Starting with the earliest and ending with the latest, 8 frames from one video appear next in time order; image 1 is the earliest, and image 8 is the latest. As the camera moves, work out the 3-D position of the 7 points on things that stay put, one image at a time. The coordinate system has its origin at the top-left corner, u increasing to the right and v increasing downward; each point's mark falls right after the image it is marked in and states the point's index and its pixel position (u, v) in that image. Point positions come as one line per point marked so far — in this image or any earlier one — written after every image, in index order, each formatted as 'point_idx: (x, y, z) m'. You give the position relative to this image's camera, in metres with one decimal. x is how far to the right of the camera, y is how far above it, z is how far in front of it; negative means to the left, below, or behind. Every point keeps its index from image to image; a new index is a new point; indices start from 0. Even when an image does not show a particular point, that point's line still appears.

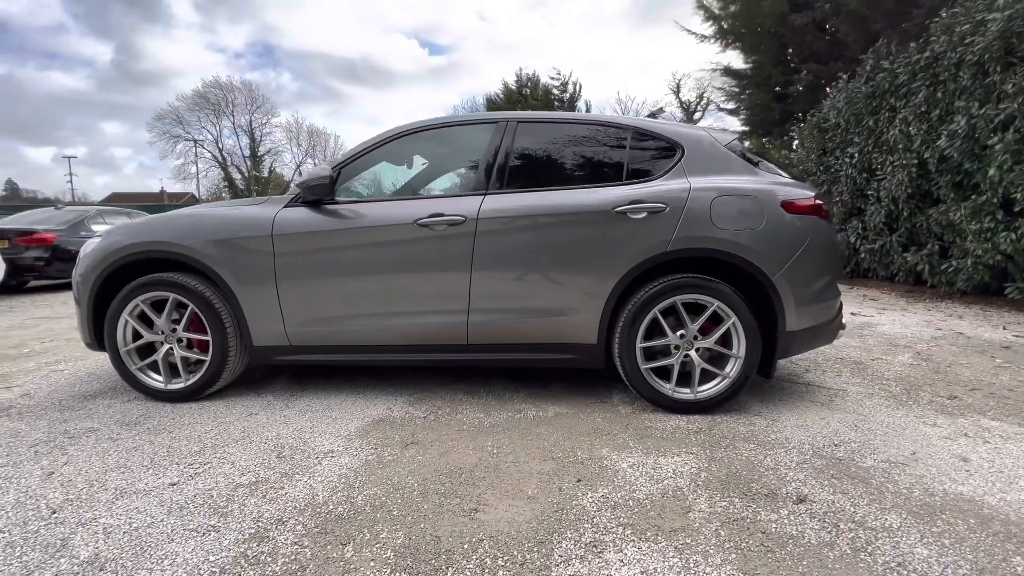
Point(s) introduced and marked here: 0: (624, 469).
0: (+0.6, -0.9, +2.3) m
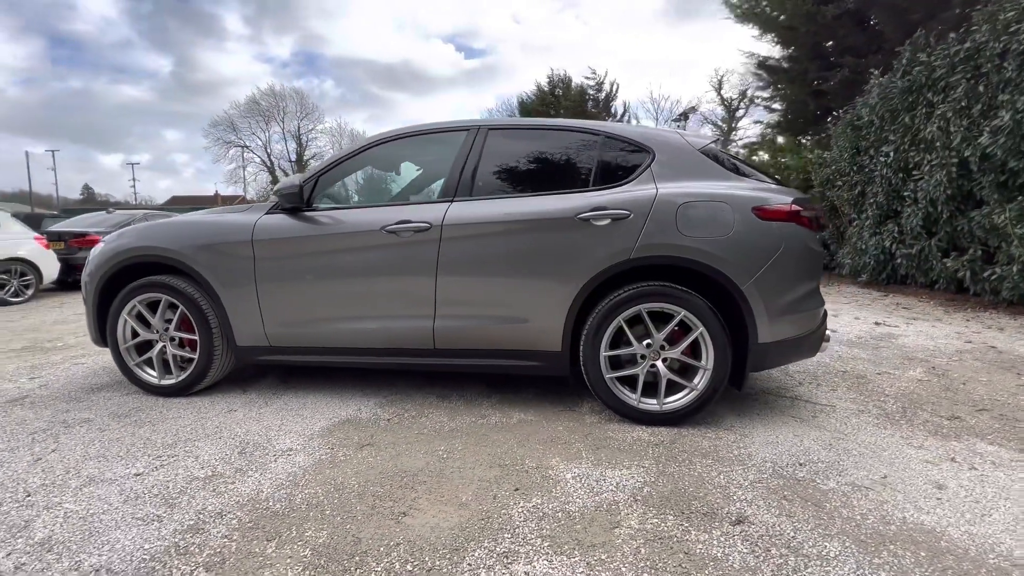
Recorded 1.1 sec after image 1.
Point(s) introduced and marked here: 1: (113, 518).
0: (+0.3, -1.0, +2.3) m
1: (-1.8, -1.0, +2.0) m
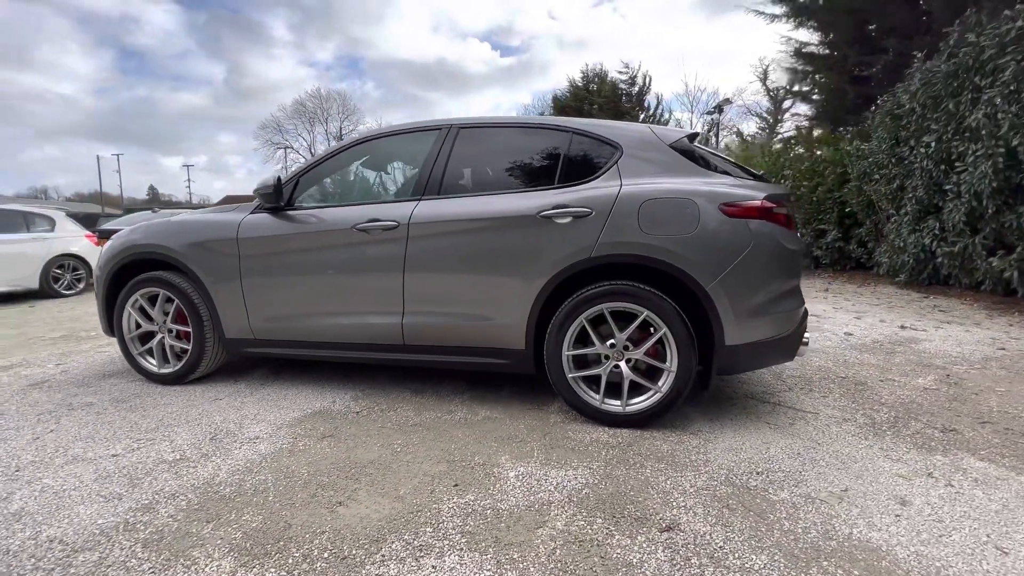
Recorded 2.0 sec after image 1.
0: (0.0, -1.0, +2.3) m
1: (-2.1, -1.0, +2.2) m
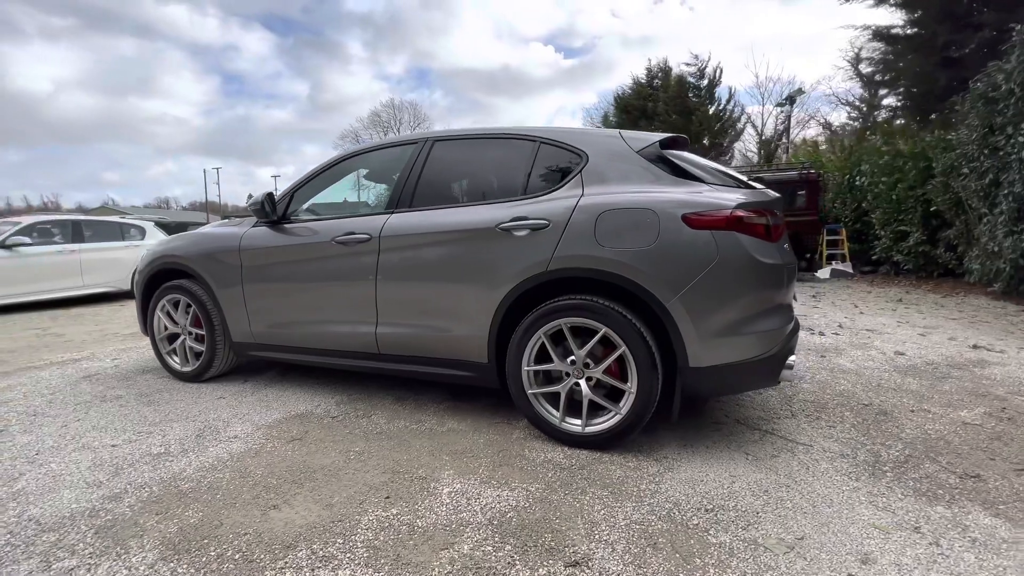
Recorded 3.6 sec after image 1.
0: (-0.4, -1.1, +2.3) m
1: (-2.5, -1.1, +2.5) m
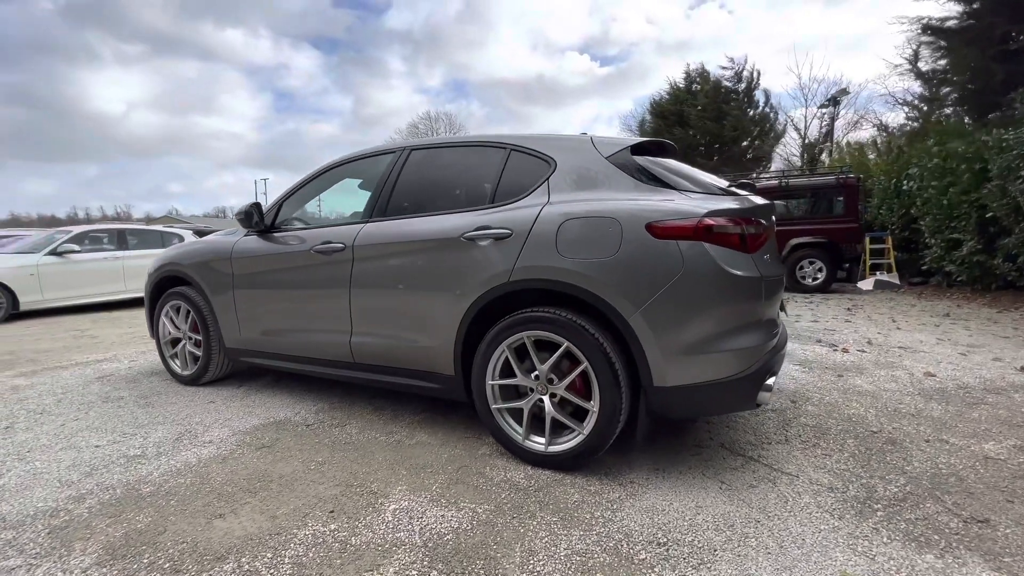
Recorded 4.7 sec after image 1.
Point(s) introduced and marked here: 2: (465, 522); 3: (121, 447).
0: (-0.6, -1.1, +2.2) m
1: (-2.7, -1.1, +2.6) m
2: (-0.2, -1.1, +2.1) m
3: (-2.6, -1.0, +2.9) m
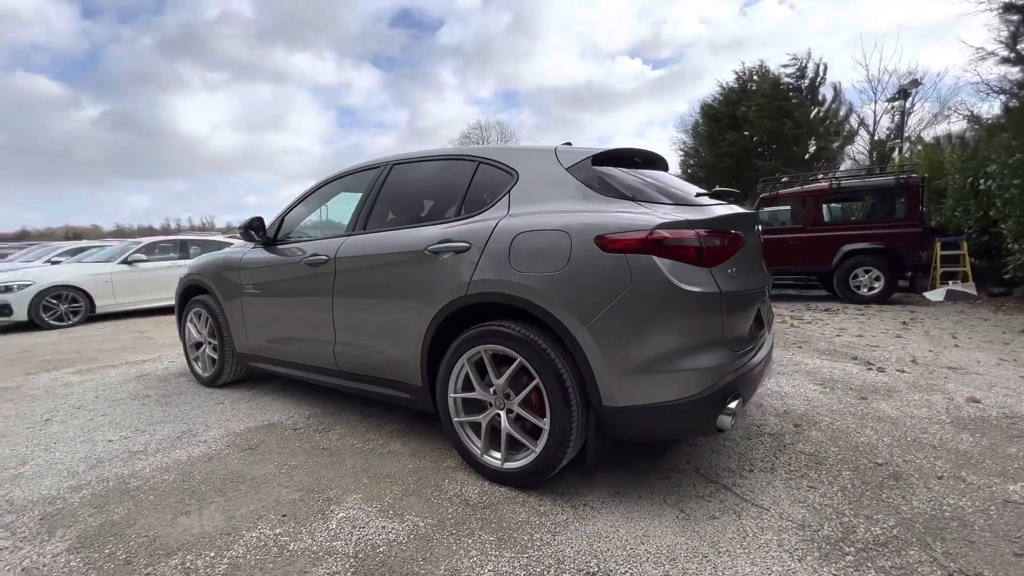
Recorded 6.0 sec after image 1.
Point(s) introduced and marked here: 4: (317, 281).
0: (-0.9, -1.2, +2.3) m
1: (-2.9, -1.2, +2.9) m
2: (-0.5, -1.2, +2.1) m
3: (-2.7, -1.1, +3.2) m
4: (-1.5, +0.1, +3.4) m
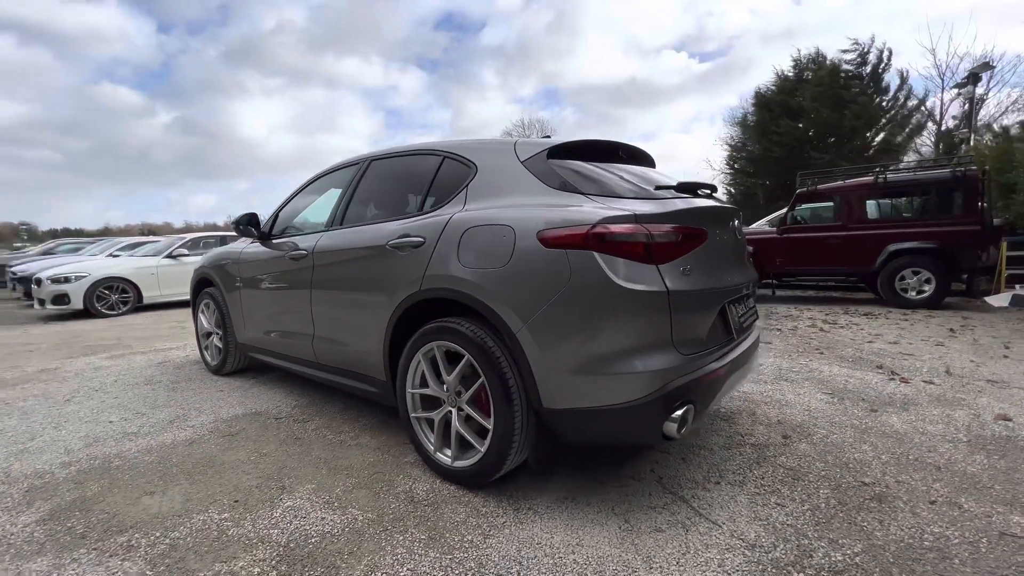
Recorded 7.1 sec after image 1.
0: (-1.2, -1.1, +2.3) m
1: (-3.2, -1.1, +3.1) m
2: (-0.8, -1.2, +2.2) m
3: (-3.0, -1.0, +3.4) m
4: (-1.6, +0.1, +3.5) m
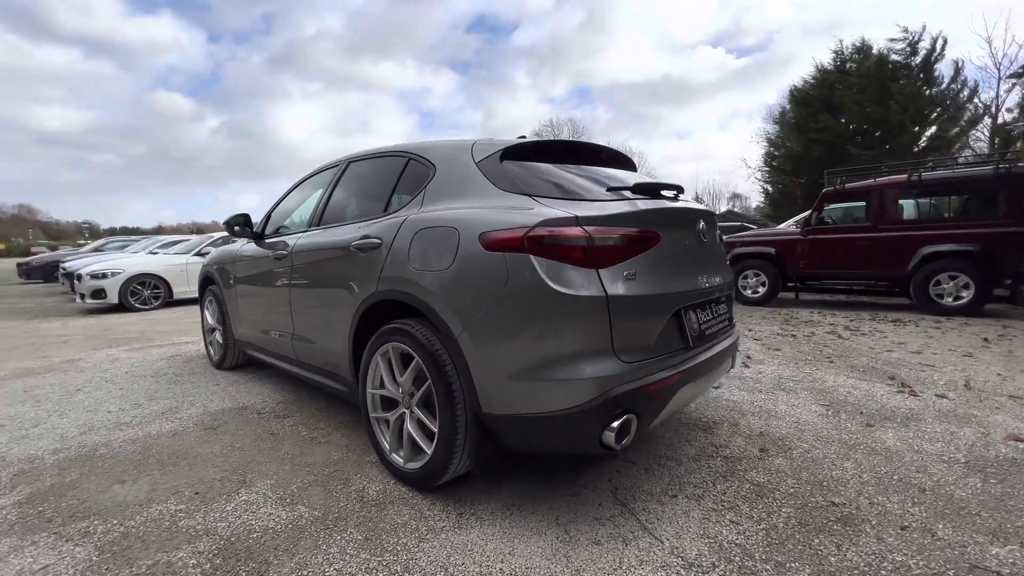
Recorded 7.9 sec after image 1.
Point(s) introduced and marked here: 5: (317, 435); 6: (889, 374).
0: (-1.5, -1.1, +2.4) m
1: (-3.4, -1.1, +3.3) m
2: (-1.1, -1.2, +2.2) m
3: (-3.1, -1.0, +3.6) m
4: (-1.8, +0.1, +3.6) m
5: (-1.4, -1.0, +3.2) m
6: (+3.8, -0.9, +4.5) m
